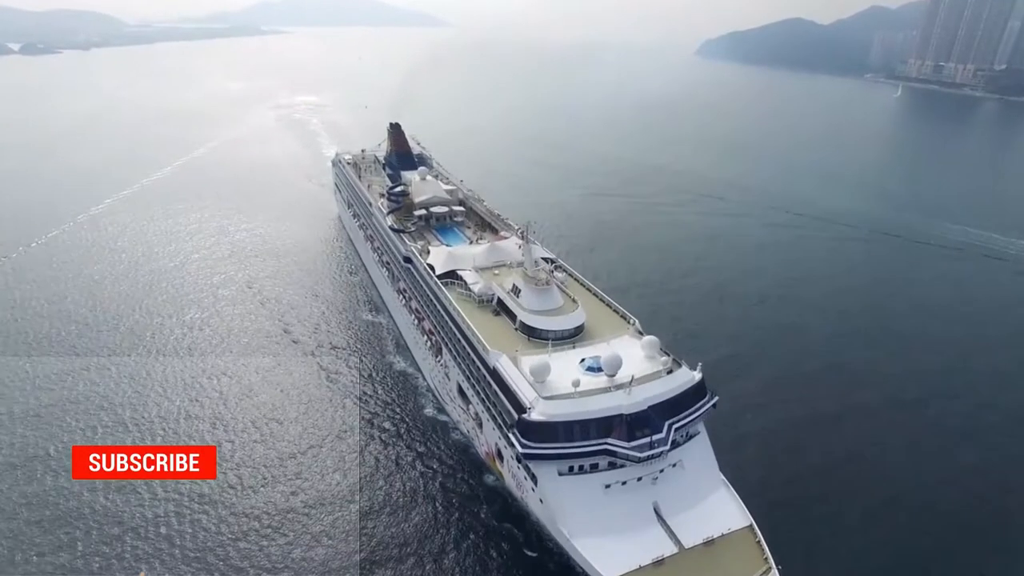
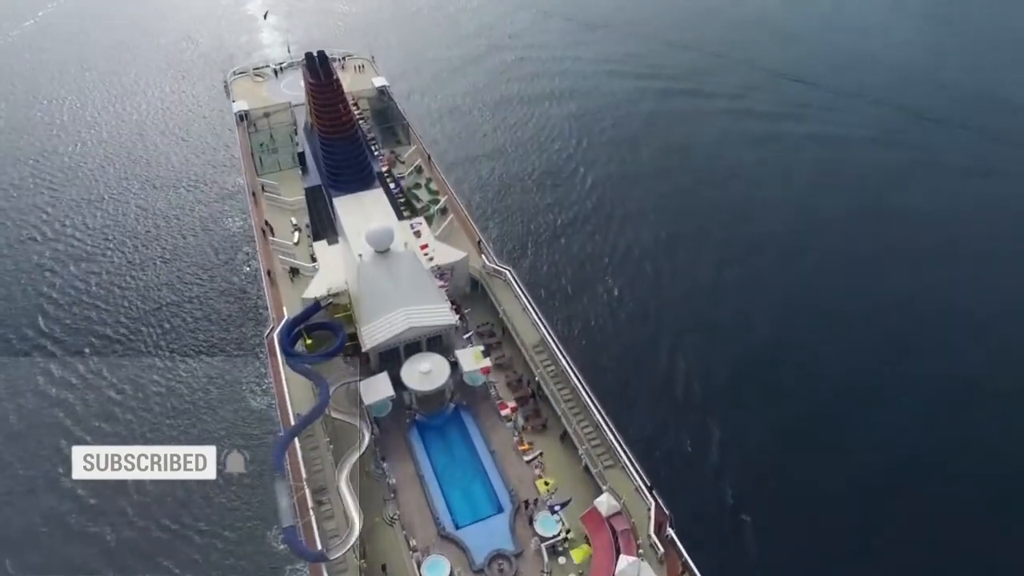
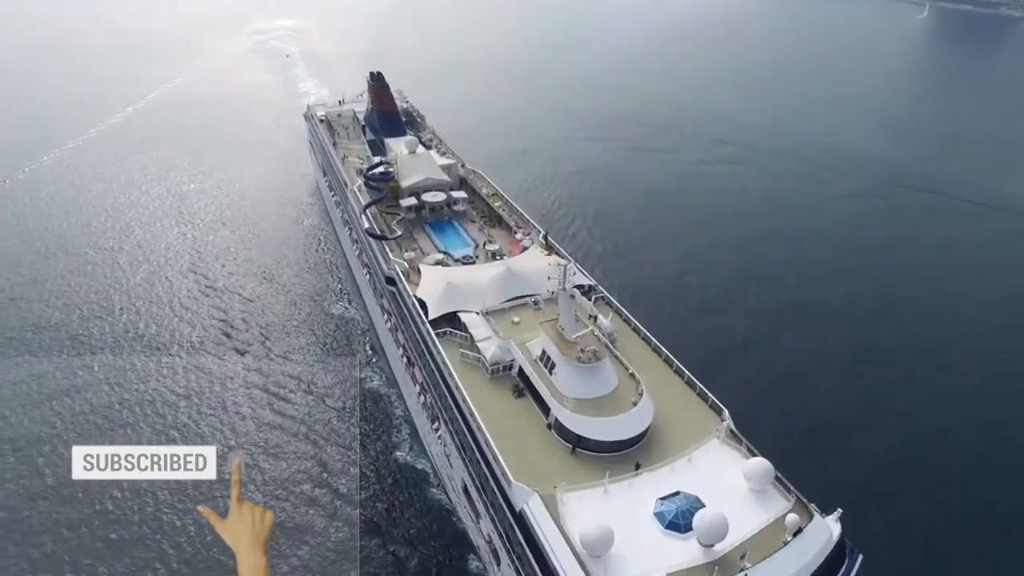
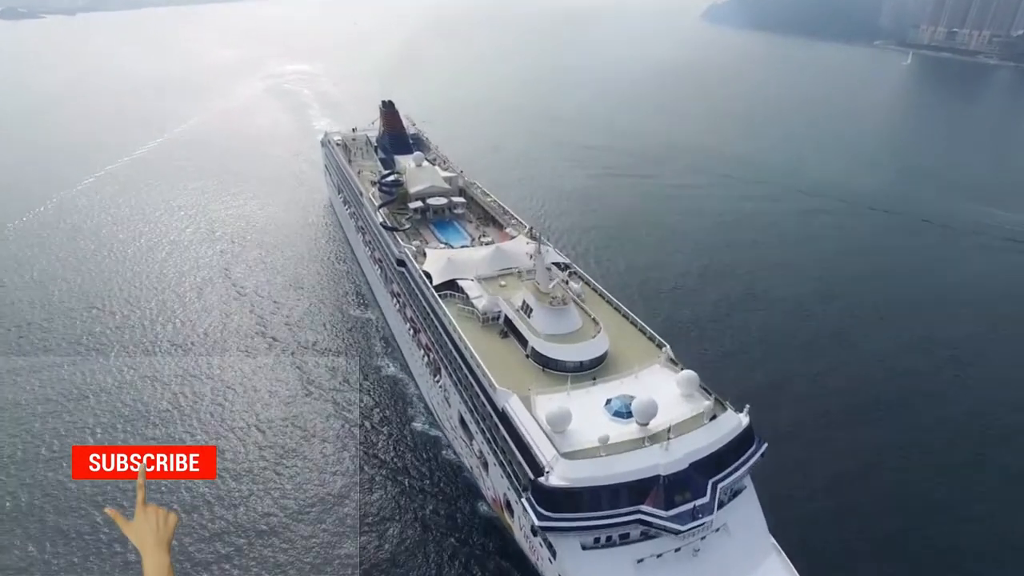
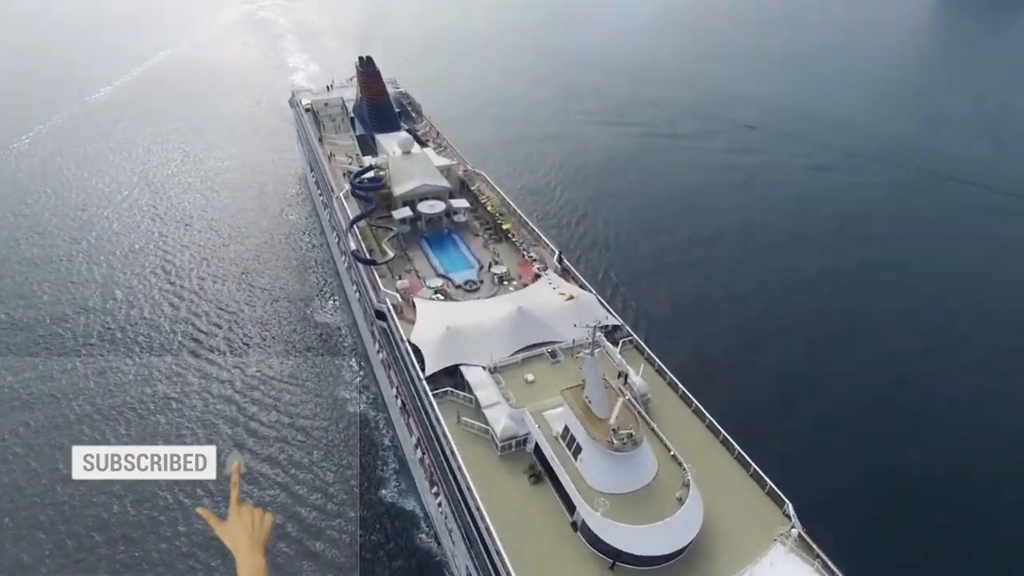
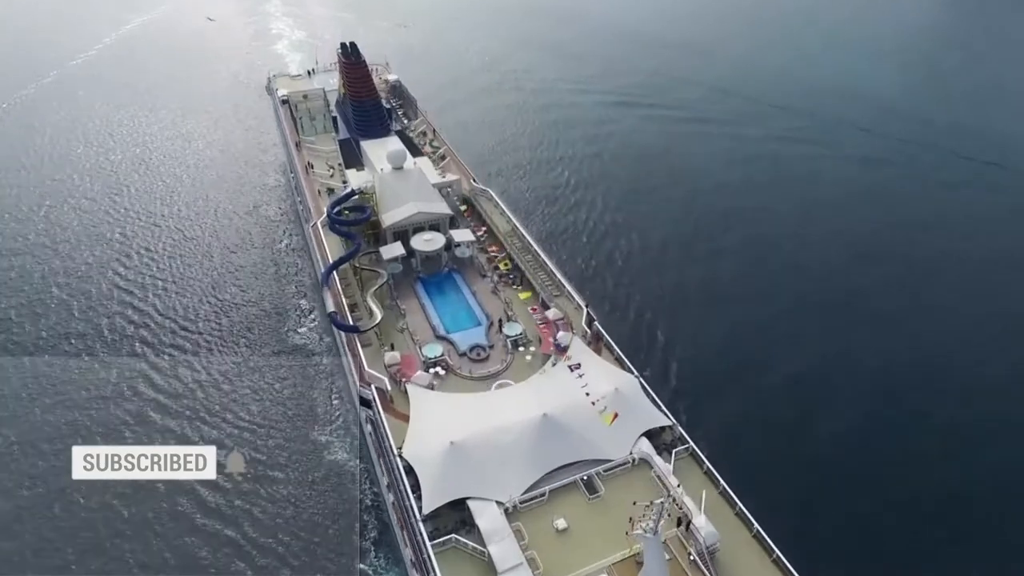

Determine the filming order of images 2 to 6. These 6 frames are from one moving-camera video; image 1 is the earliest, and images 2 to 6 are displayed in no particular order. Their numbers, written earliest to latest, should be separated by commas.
4, 3, 5, 6, 2
